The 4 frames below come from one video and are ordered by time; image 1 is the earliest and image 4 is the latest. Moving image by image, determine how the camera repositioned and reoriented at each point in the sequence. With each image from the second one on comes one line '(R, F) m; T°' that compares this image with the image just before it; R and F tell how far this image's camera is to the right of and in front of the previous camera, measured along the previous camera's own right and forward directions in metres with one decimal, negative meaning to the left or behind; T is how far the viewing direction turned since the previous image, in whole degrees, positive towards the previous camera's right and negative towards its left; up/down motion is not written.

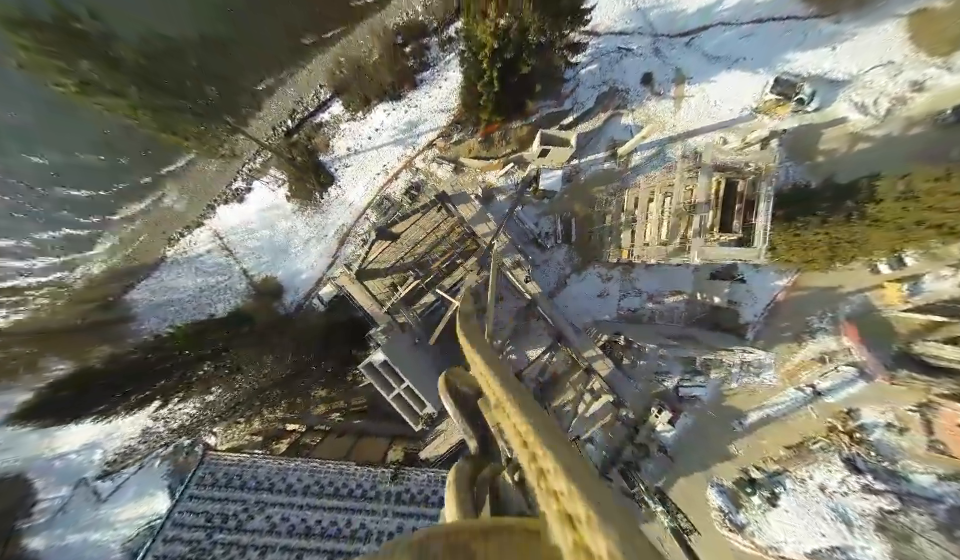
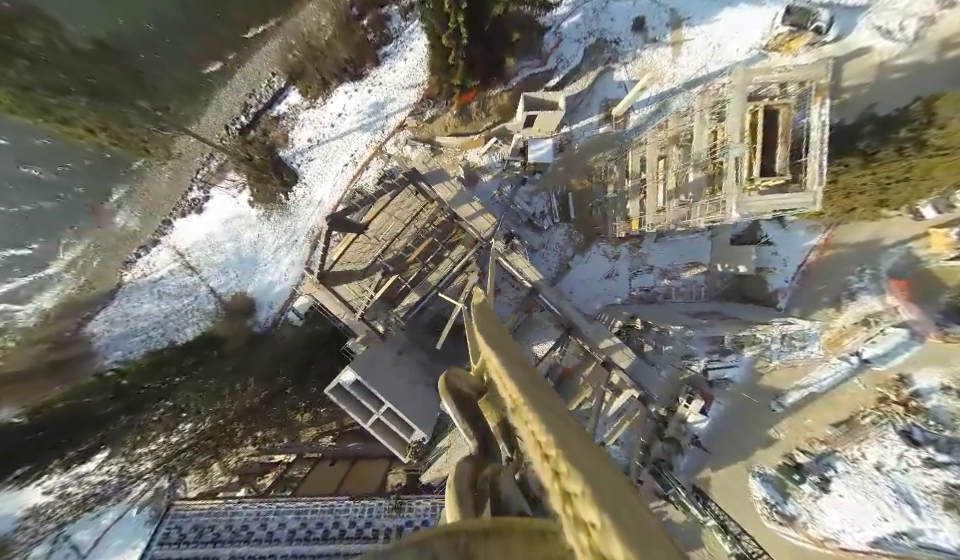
(+0.2, +1.2) m; 0°
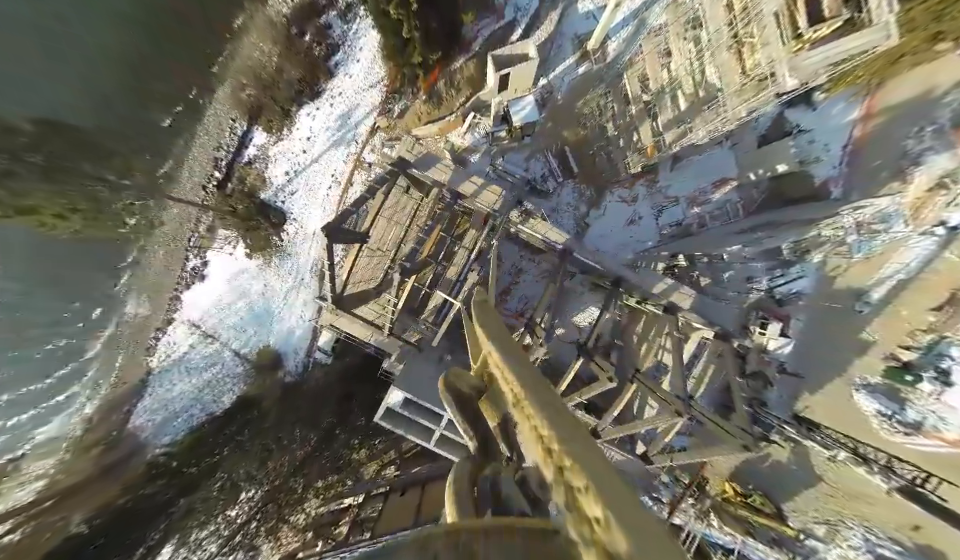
(-0.3, +0.7) m; -2°
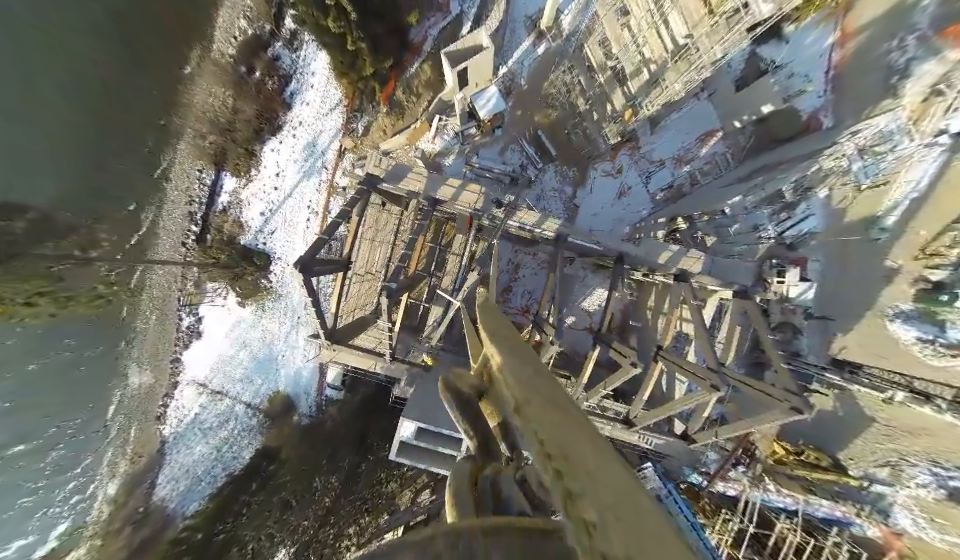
(+0.1, +0.3) m; 0°
